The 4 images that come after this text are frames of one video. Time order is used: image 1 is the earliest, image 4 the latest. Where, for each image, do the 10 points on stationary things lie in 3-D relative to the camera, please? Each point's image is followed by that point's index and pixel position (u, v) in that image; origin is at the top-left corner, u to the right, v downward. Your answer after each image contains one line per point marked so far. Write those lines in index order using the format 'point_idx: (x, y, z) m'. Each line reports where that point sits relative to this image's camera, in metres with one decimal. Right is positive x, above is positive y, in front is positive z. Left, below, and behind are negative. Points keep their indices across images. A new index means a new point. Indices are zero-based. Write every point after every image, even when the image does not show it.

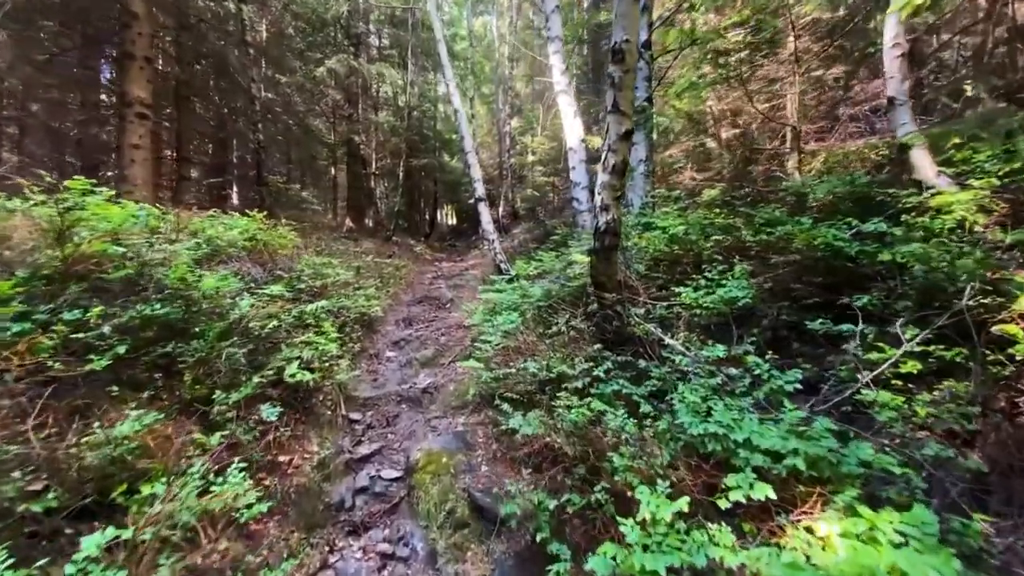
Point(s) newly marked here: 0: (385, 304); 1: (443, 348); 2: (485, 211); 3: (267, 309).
0: (-2.8, -0.3, +12.0) m
1: (-1.2, -1.0, +9.2) m
2: (-0.6, +1.7, +11.7) m
3: (-3.1, -0.3, +6.6) m
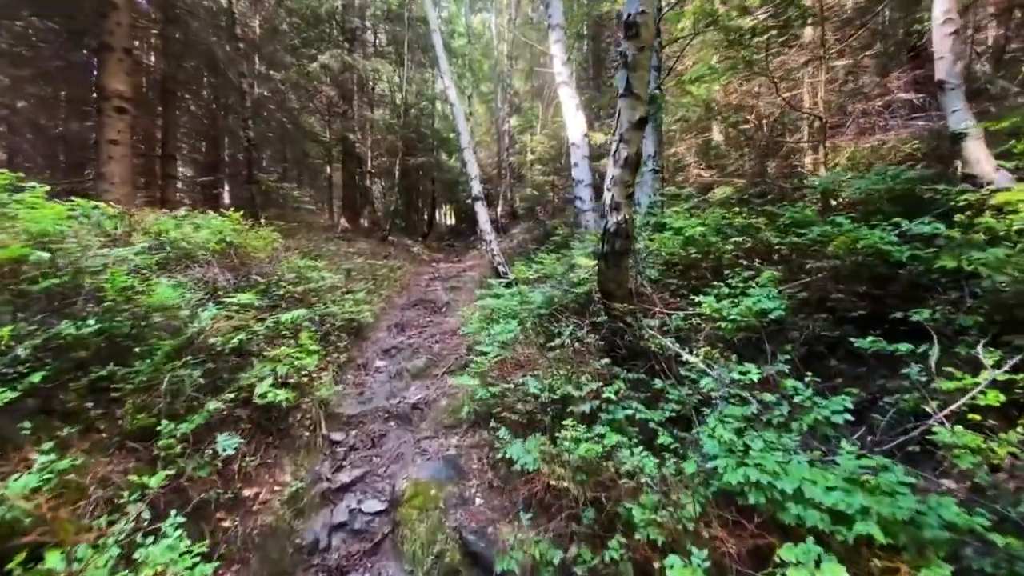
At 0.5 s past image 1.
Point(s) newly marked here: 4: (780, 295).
0: (-2.9, -0.4, +11.3) m
1: (-1.2, -1.1, +8.5) m
2: (-0.6, +1.6, +11.1) m
3: (-3.1, -0.4, +6.0) m
4: (+2.3, -0.1, +4.5) m
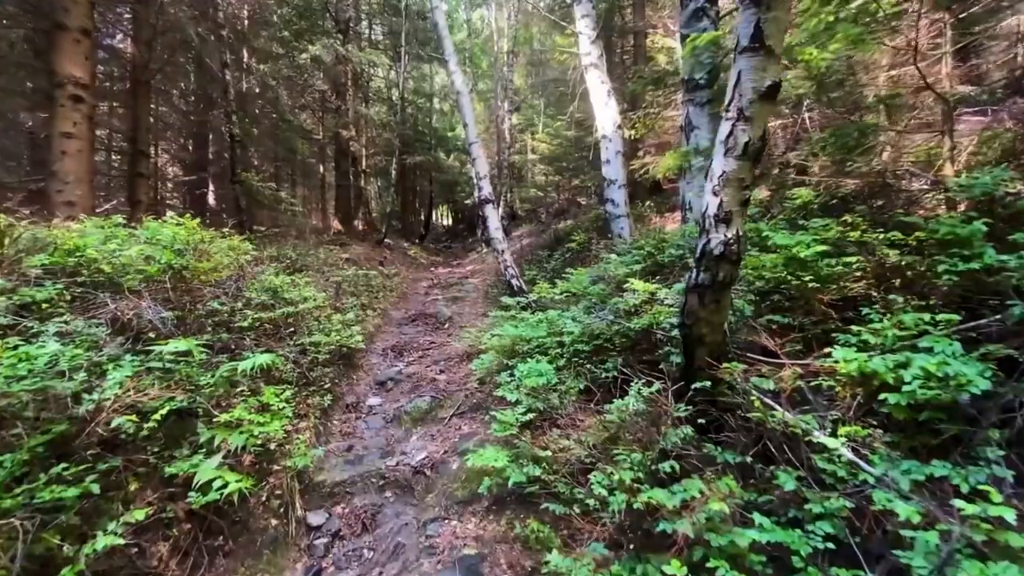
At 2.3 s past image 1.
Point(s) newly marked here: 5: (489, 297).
0: (-2.6, -0.7, +9.8) m
1: (-0.9, -1.4, +7.0) m
2: (-0.3, +1.3, +9.5) m
3: (-2.8, -0.7, +4.5) m
4: (+2.6, -0.4, +3.0) m
5: (-0.6, -0.3, +13.4) m
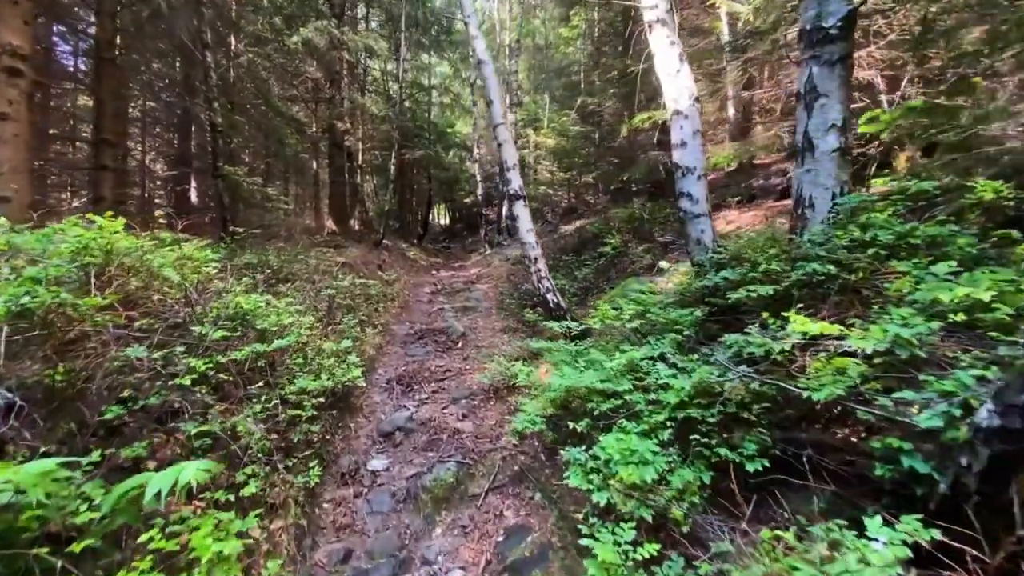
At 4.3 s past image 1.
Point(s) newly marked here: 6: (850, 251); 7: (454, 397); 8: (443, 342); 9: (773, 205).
0: (-2.1, -1.0, +8.0) m
1: (-0.4, -1.6, +5.2) m
2: (+0.2, +1.1, +7.7) m
3: (-2.3, -0.9, +2.6) m
4: (+3.1, -0.6, +1.2) m
5: (-0.1, -0.5, +11.6) m
6: (+2.6, +0.3, +4.2) m
7: (-0.7, -1.4, +6.7) m
8: (-1.2, -1.0, +9.8) m
9: (+4.9, +1.5, +10.1) m
